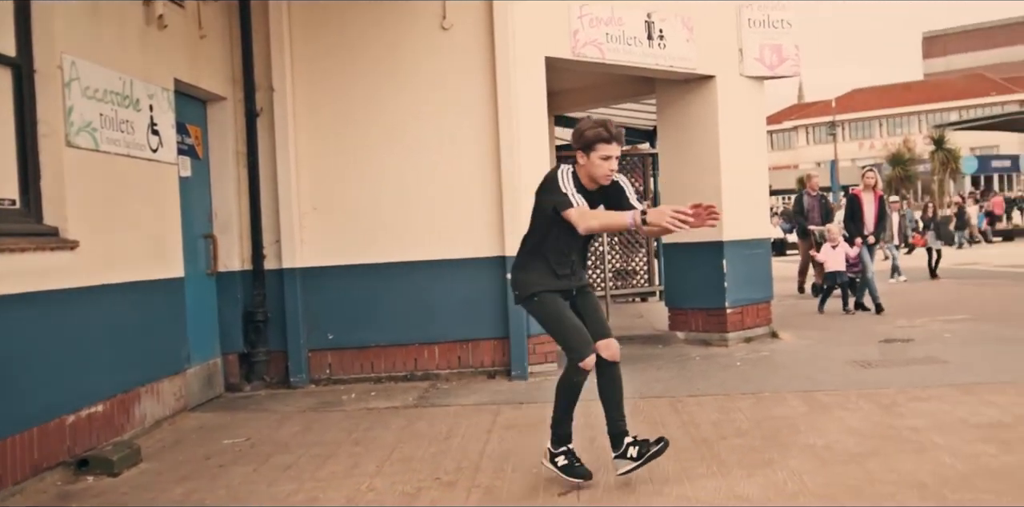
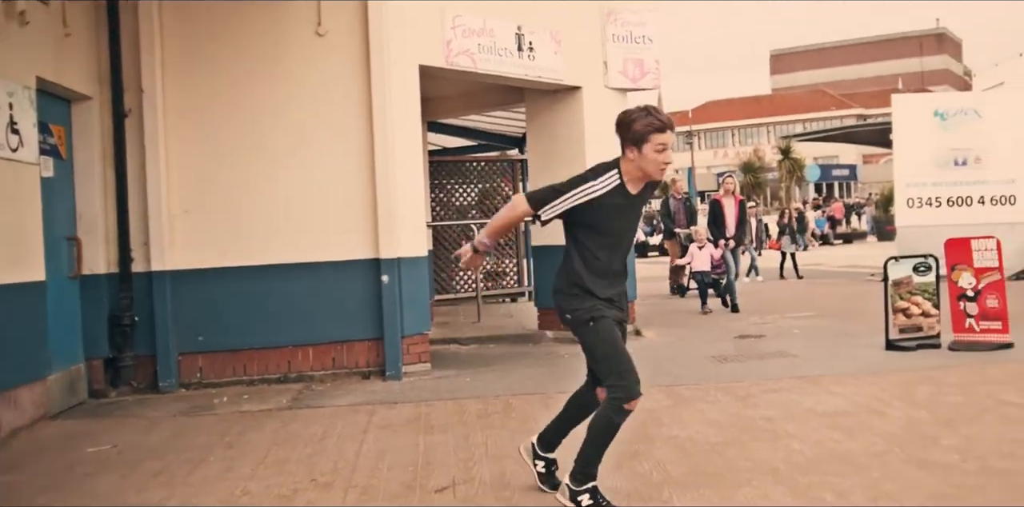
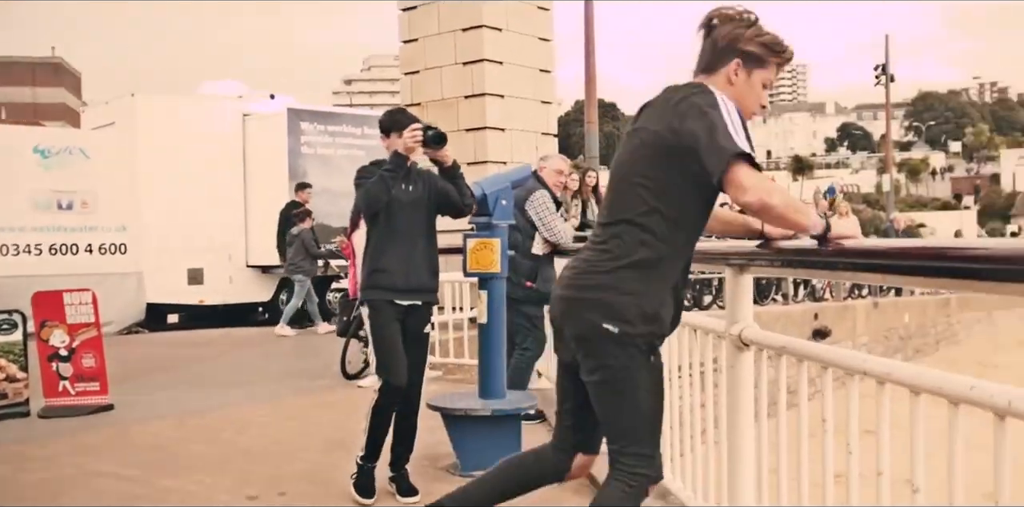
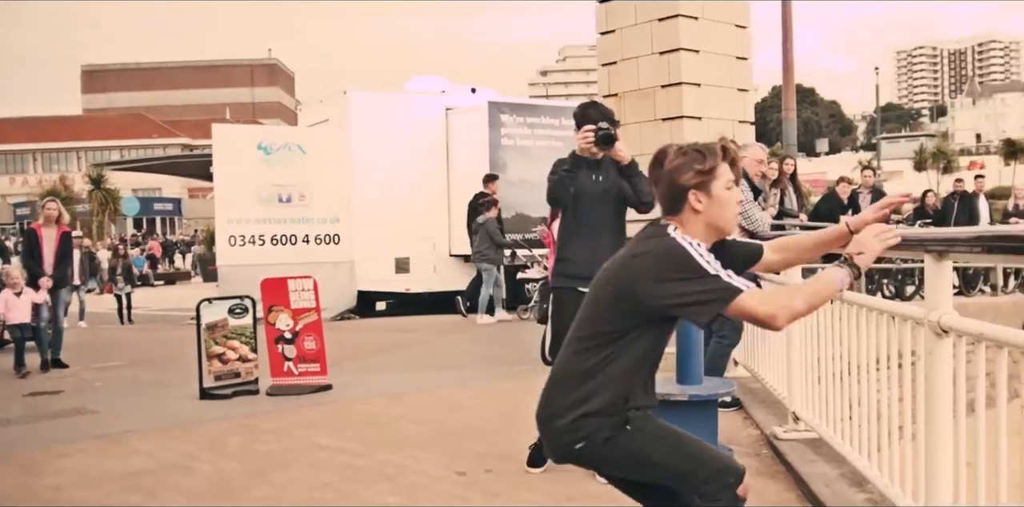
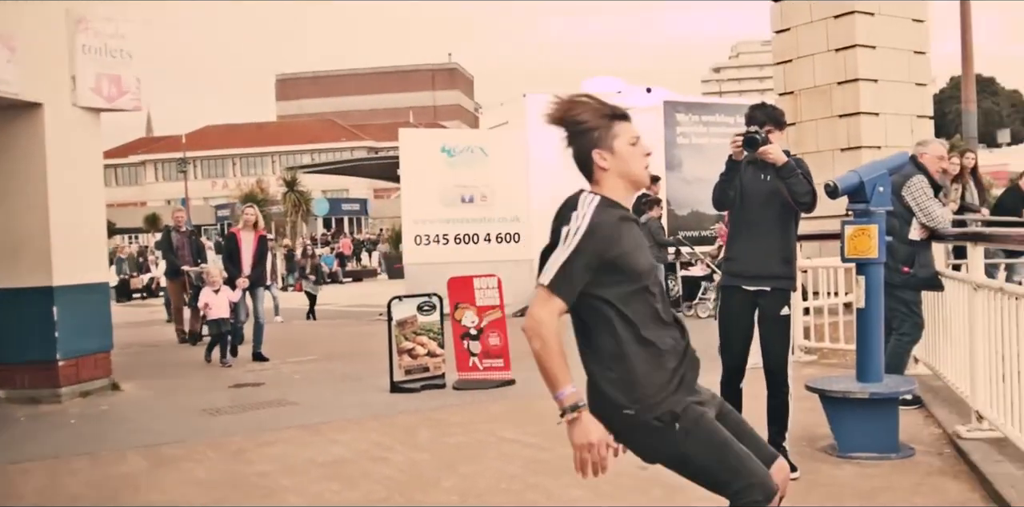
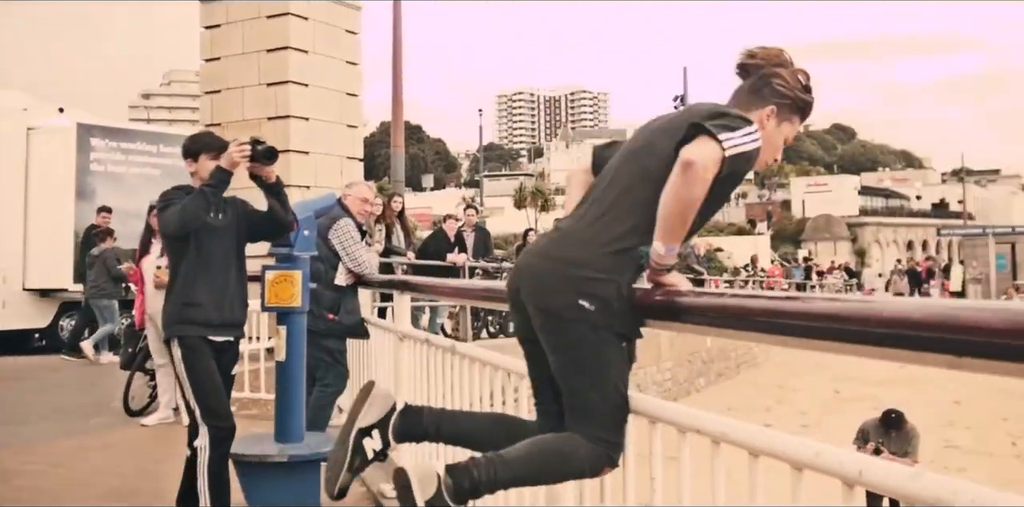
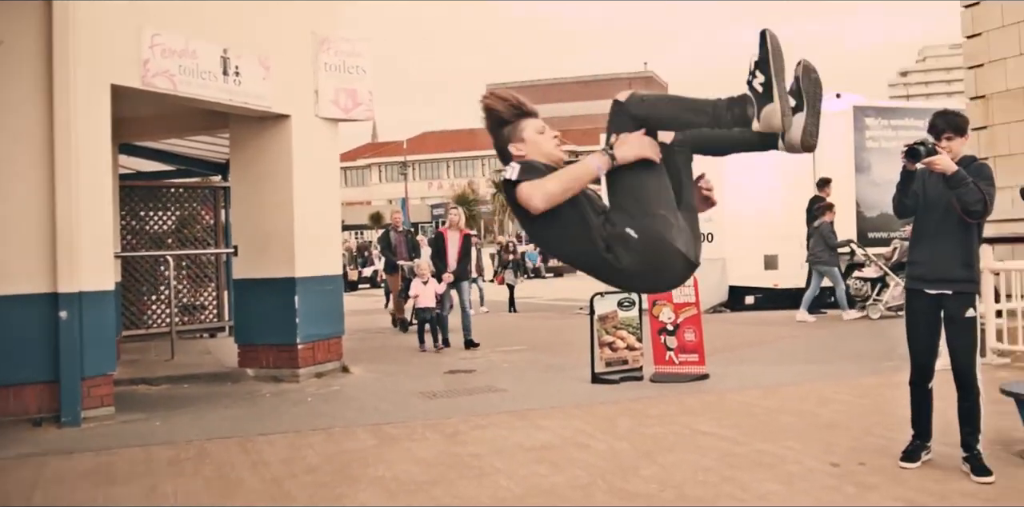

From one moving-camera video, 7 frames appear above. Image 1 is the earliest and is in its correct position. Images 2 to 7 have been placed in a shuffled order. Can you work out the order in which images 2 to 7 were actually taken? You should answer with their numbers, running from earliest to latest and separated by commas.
2, 7, 5, 4, 3, 6
